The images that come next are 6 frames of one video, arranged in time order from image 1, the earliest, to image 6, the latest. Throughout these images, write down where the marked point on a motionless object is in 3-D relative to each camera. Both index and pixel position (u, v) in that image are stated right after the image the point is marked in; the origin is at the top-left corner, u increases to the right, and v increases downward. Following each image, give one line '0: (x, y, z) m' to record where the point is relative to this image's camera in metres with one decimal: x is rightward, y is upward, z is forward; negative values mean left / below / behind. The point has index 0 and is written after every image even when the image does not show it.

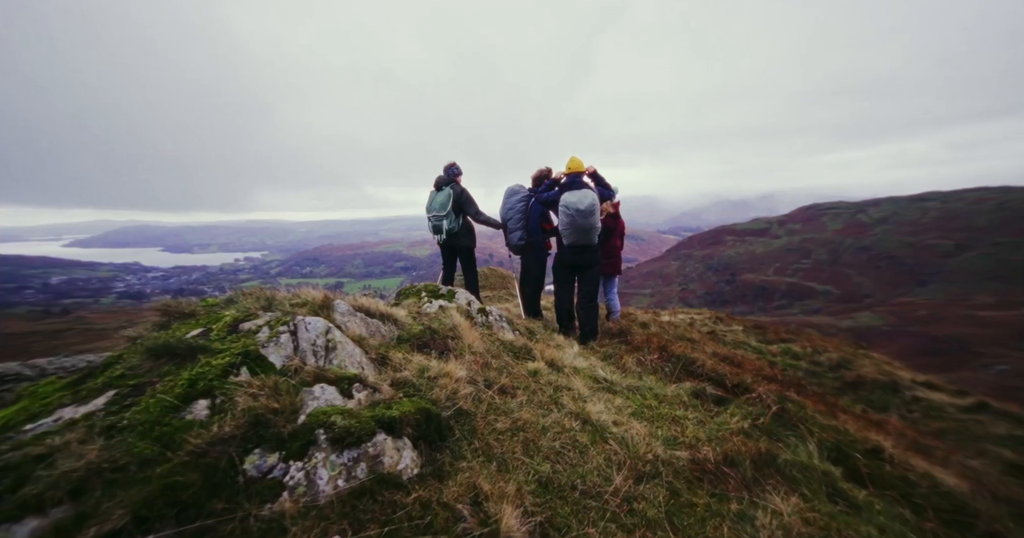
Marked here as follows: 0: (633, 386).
0: (+1.5, -1.4, +4.9) m
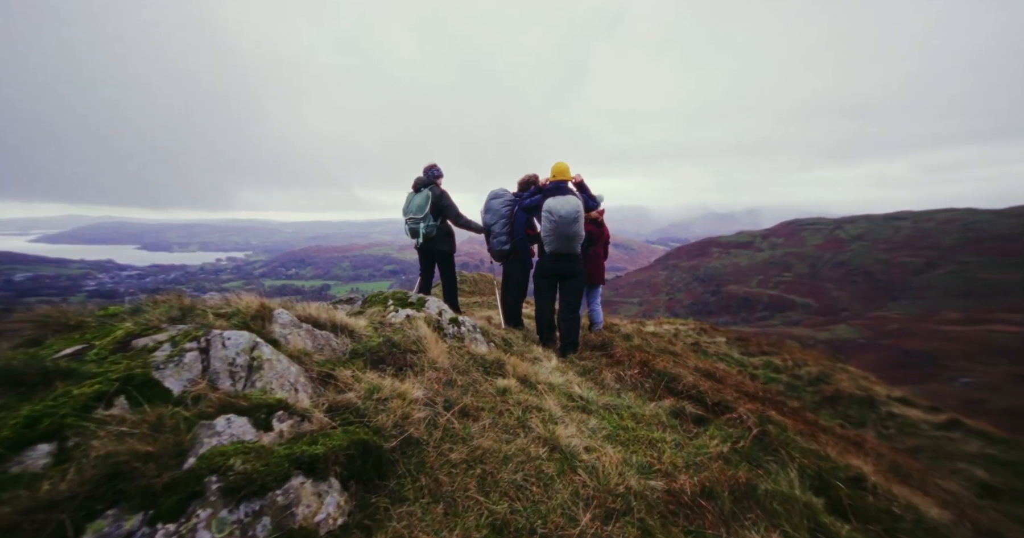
0: (+1.1, -1.6, +4.6) m
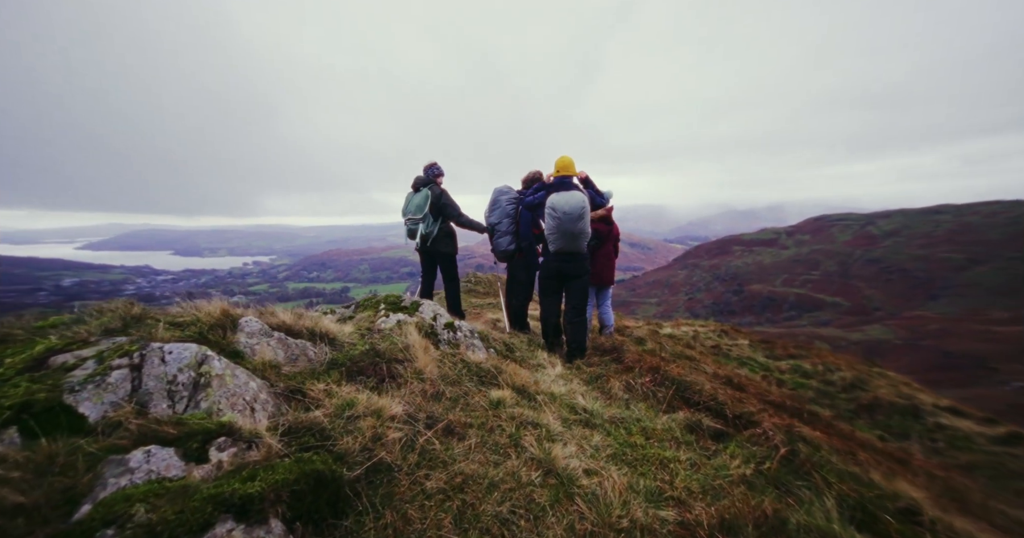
0: (+1.1, -1.6, +4.2) m
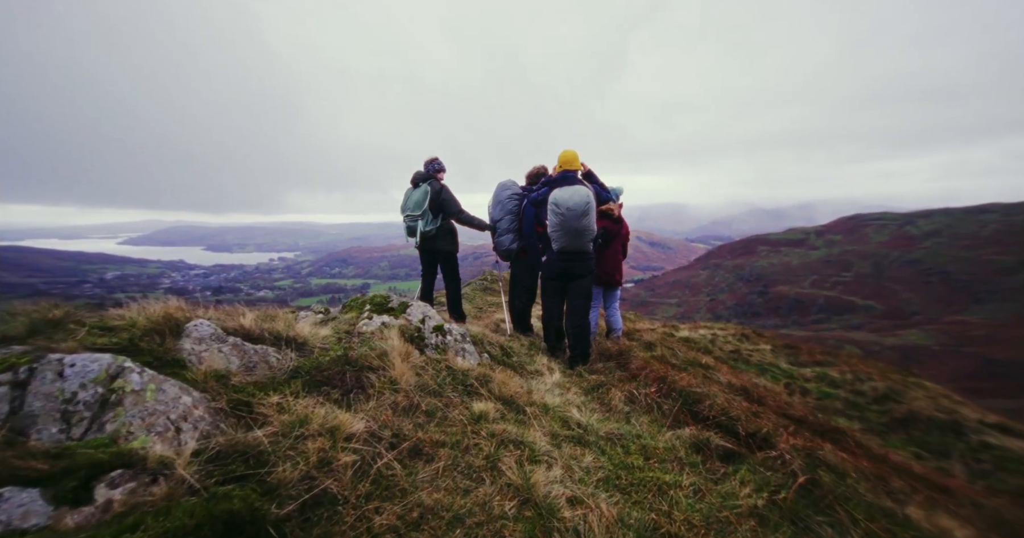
0: (+1.0, -1.6, +3.8) m
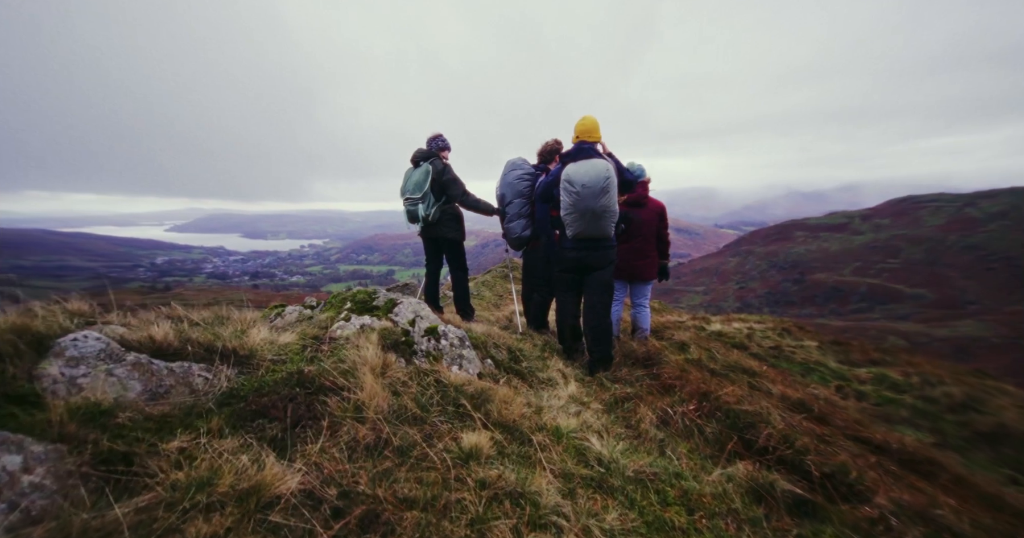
0: (+1.0, -1.5, +3.0) m
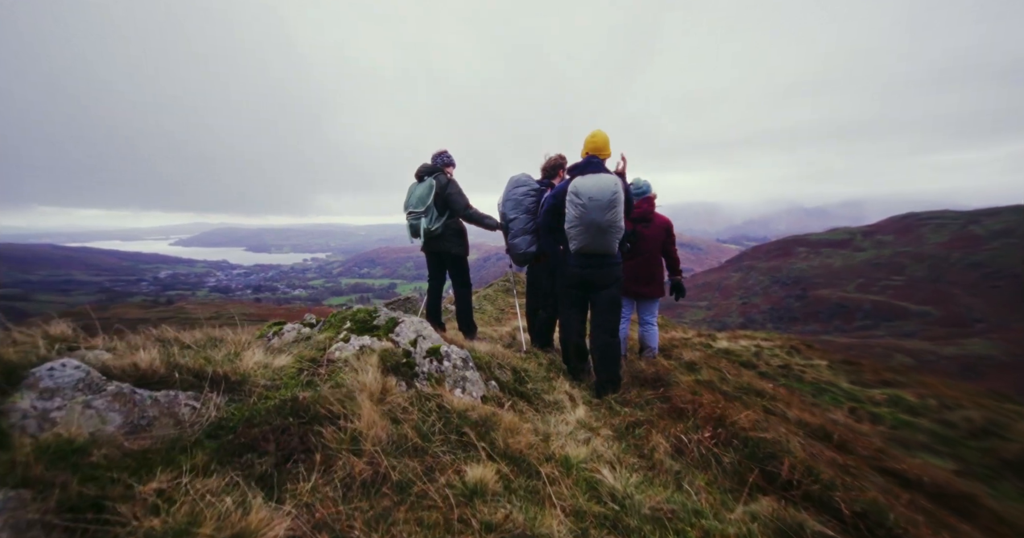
0: (+1.1, -1.7, +2.7) m
